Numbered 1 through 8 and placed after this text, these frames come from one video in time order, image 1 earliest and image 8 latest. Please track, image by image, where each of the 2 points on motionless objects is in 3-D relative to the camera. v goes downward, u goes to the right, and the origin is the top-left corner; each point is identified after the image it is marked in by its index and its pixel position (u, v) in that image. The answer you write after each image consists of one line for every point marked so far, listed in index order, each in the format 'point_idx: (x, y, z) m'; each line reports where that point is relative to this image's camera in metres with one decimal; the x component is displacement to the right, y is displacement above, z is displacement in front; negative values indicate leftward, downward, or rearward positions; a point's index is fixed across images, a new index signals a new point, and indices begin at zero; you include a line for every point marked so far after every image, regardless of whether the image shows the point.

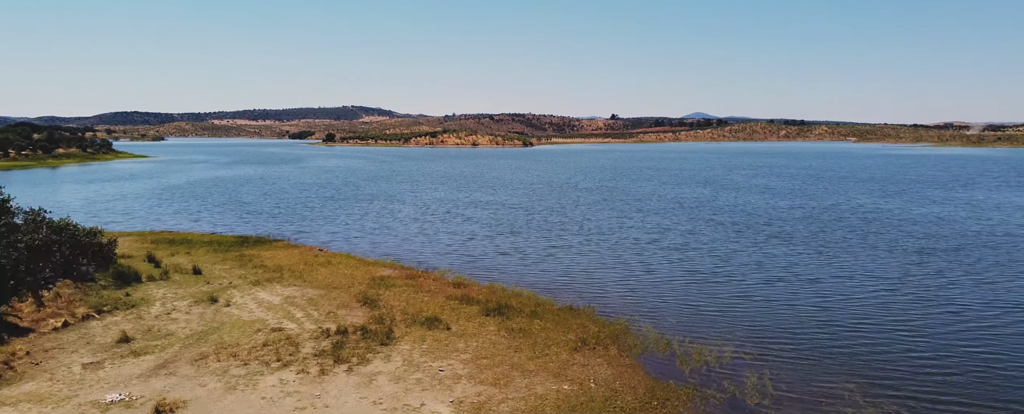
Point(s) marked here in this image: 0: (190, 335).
0: (-8.4, -3.2, +17.1) m
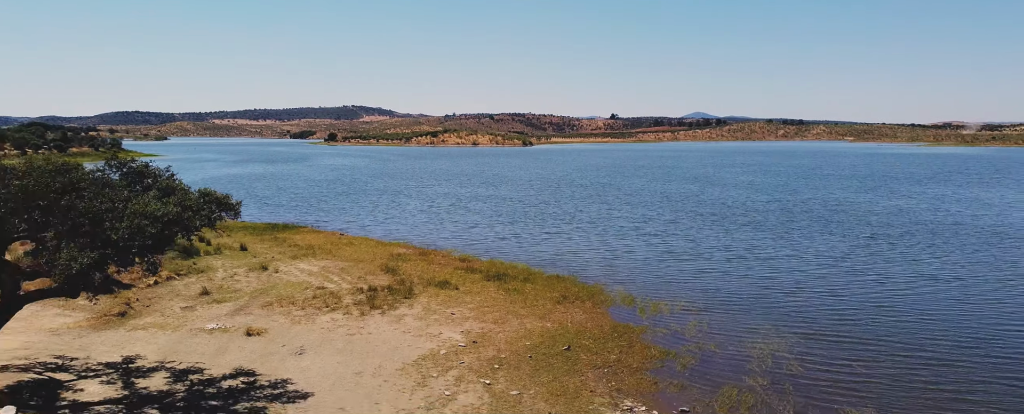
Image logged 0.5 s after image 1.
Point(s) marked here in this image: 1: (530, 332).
0: (-8.5, -2.6, +21.6) m
1: (+0.5, -3.4, +18.2) m
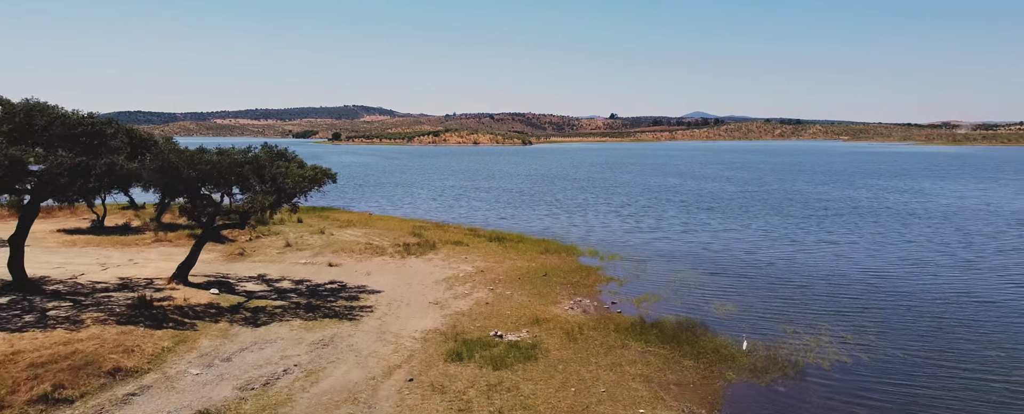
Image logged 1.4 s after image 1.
0: (-8.7, -1.6, +29.8) m
1: (+0.3, -2.4, +26.3) m
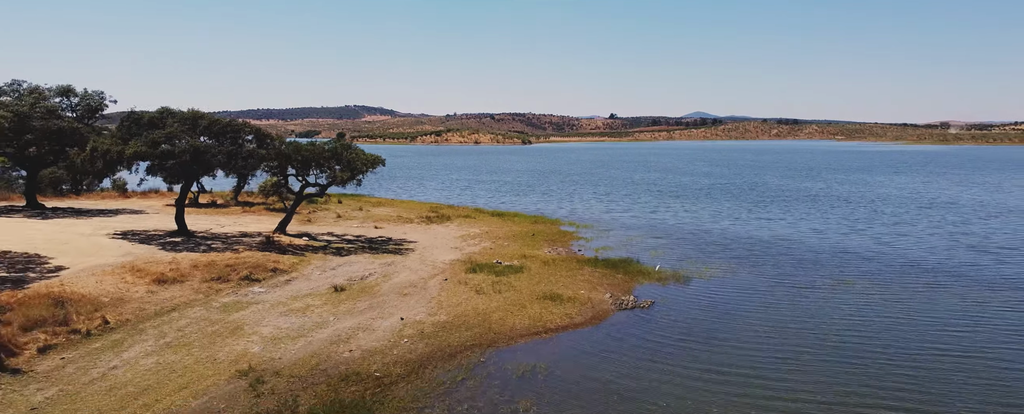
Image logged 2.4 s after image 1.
0: (-8.9, -0.5, +38.9) m
1: (+0.1, -1.3, +35.5) m
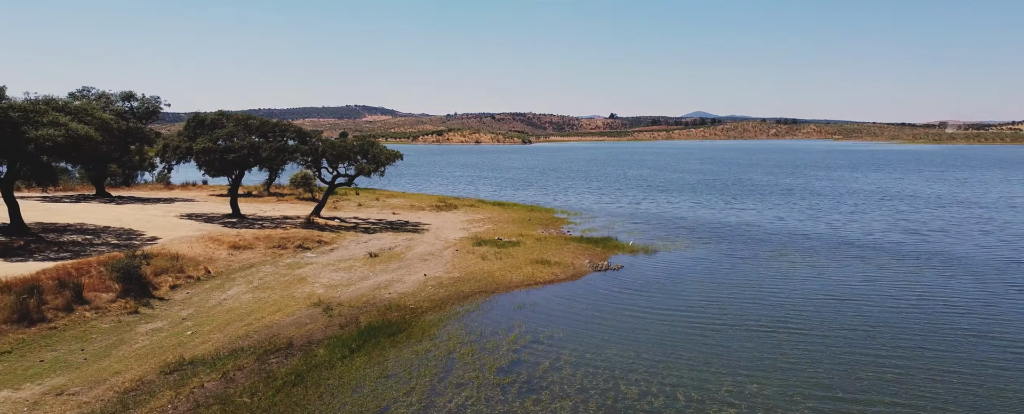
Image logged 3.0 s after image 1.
0: (-8.9, +0.2, +44.3) m
1: (+0.1, -0.6, +40.9) m
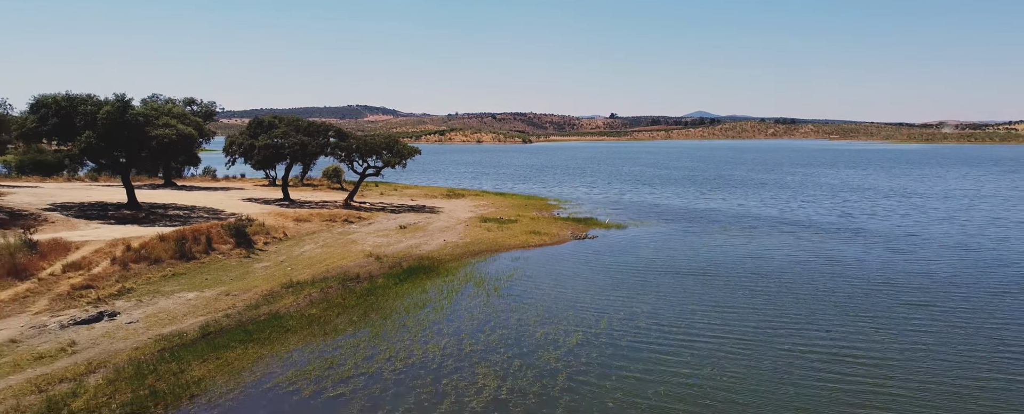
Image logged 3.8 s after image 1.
0: (-9.0, +1.1, +51.7) m
1: (0.0, +0.3, +48.3) m
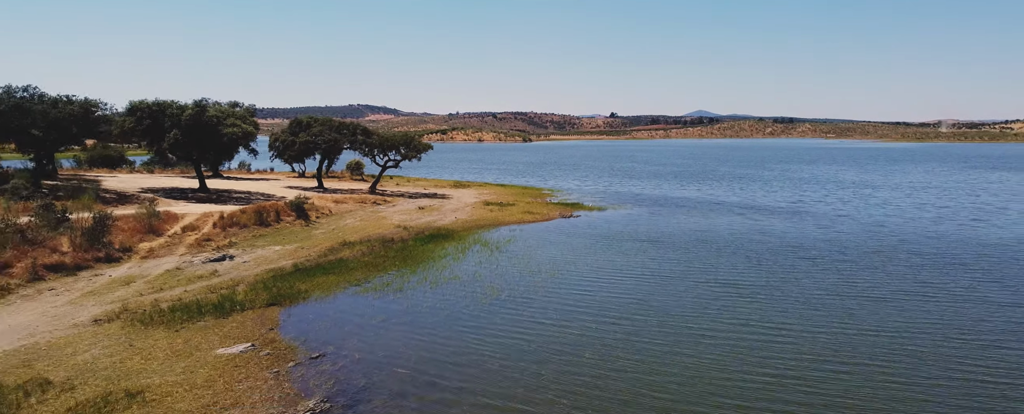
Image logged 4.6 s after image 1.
0: (-9.1, +2.0, +59.1) m
1: (-0.1, +1.2, +55.6) m
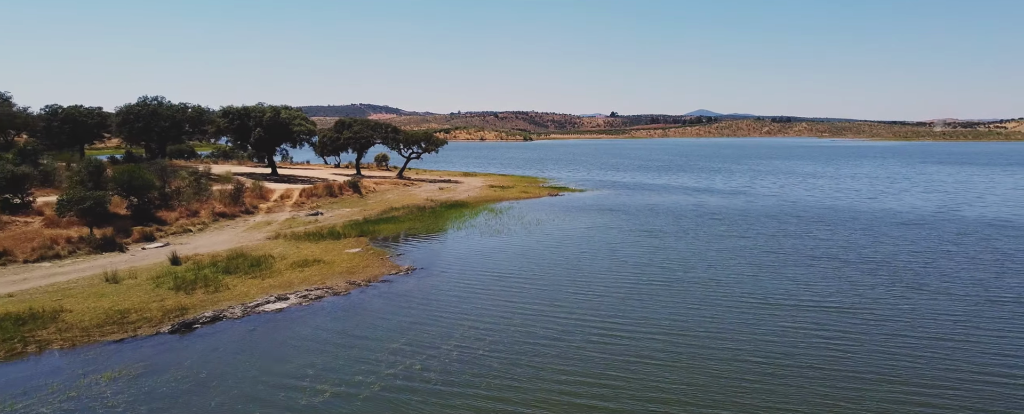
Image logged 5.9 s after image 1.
0: (-9.1, +3.5, +70.9) m
1: (-0.1, +2.8, +67.4) m
